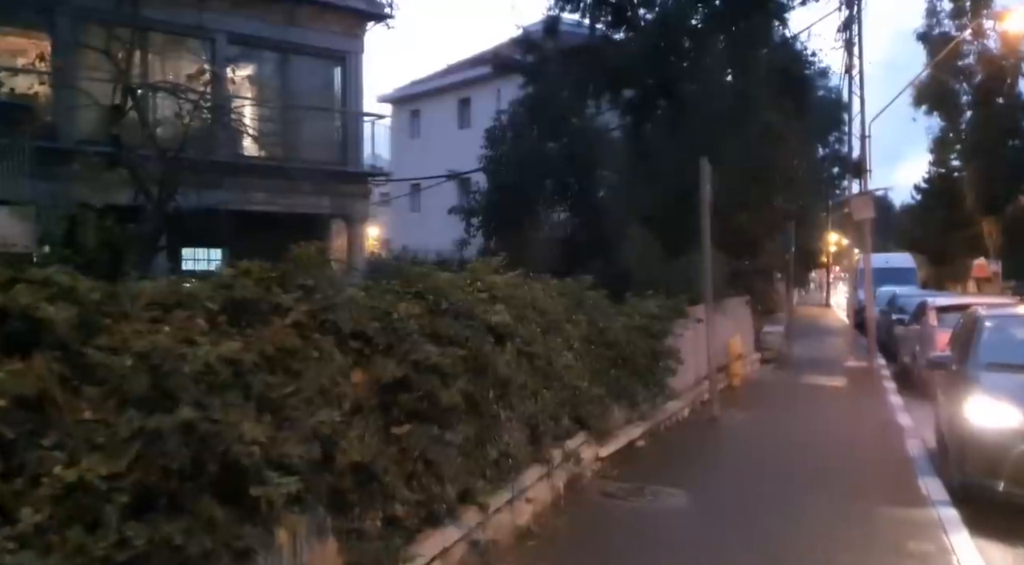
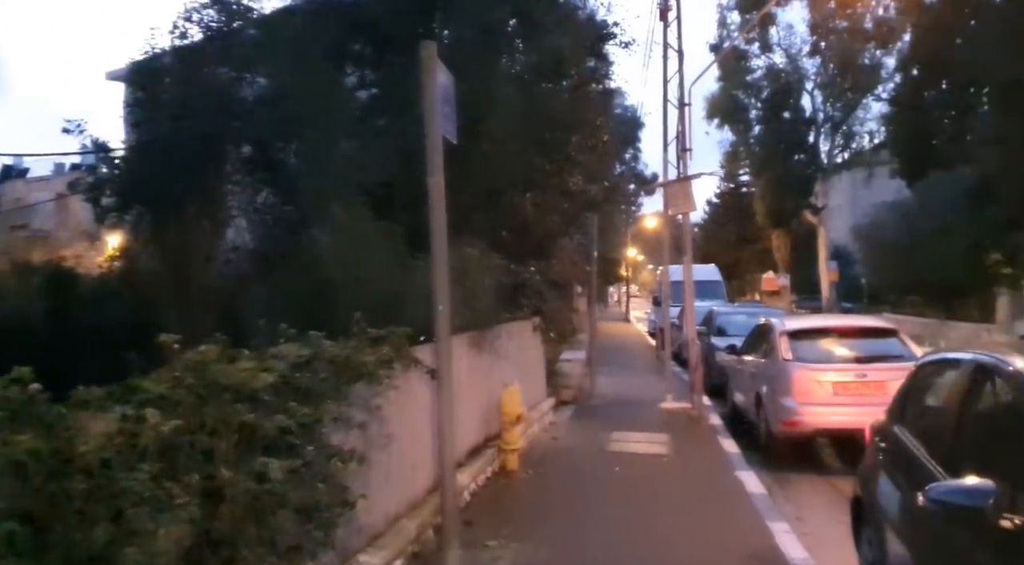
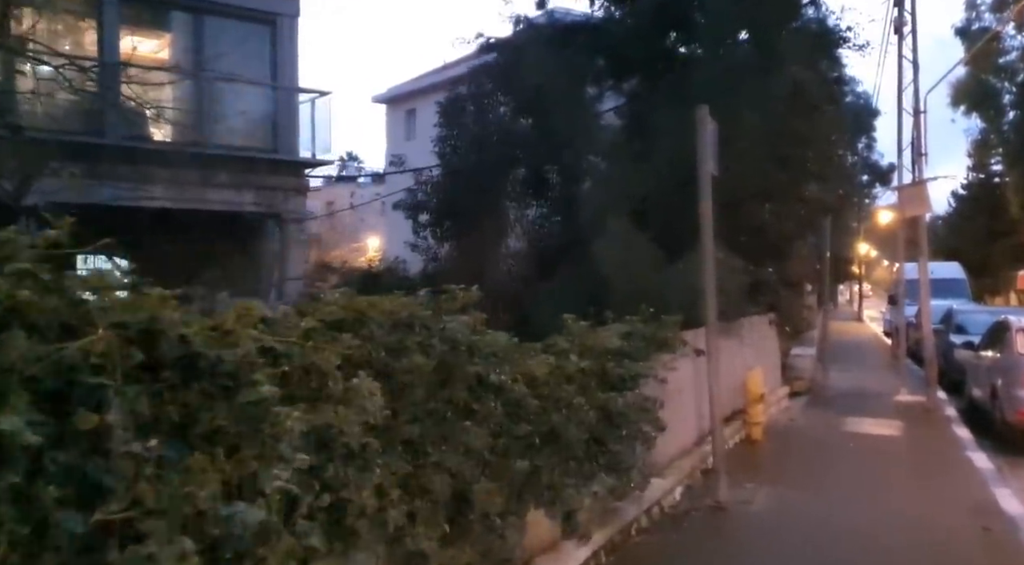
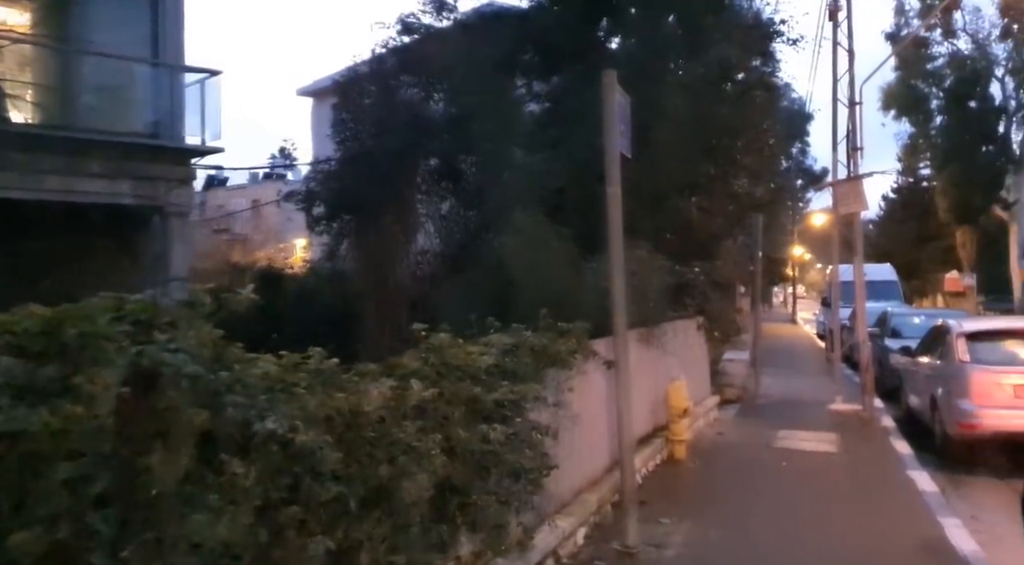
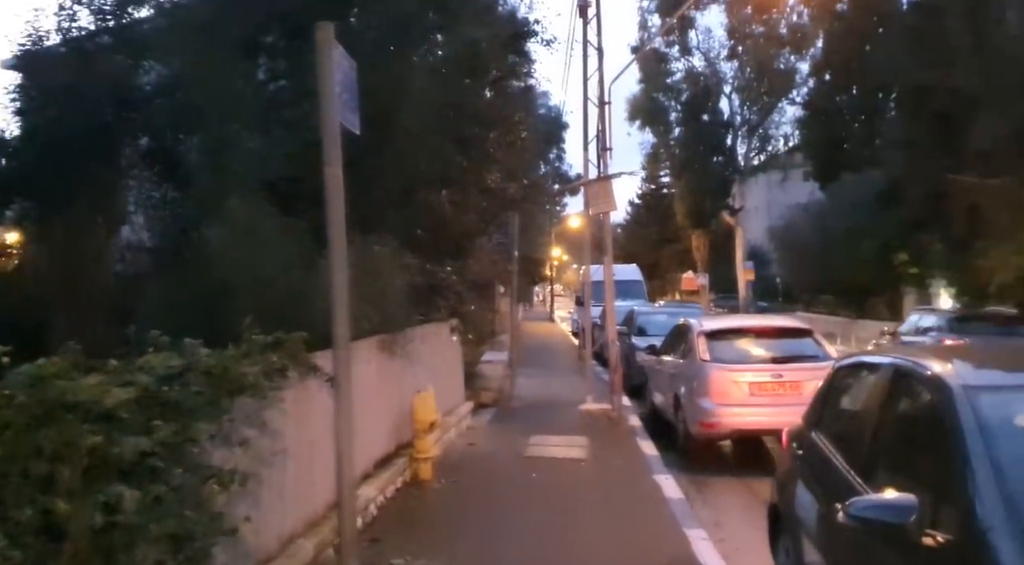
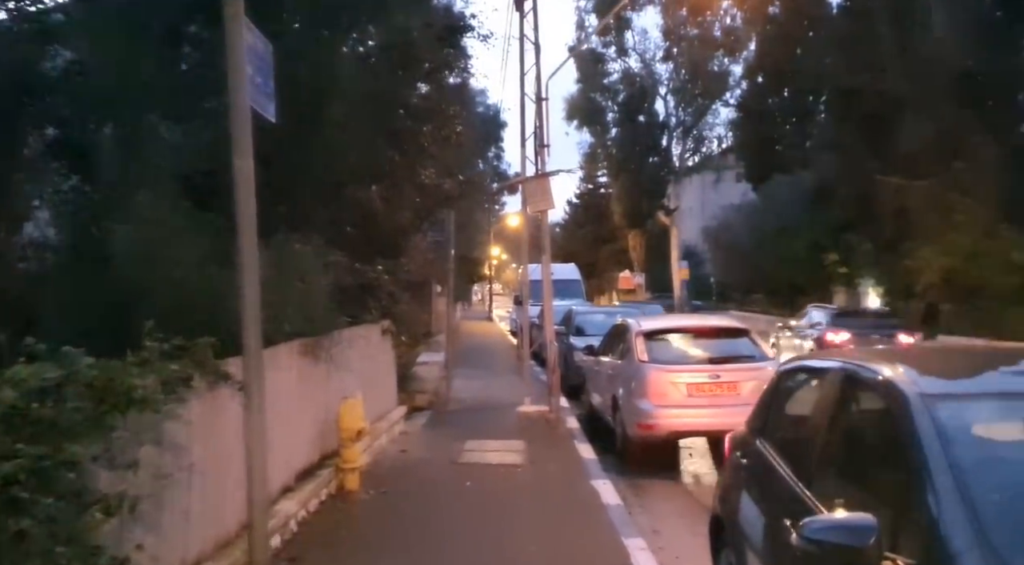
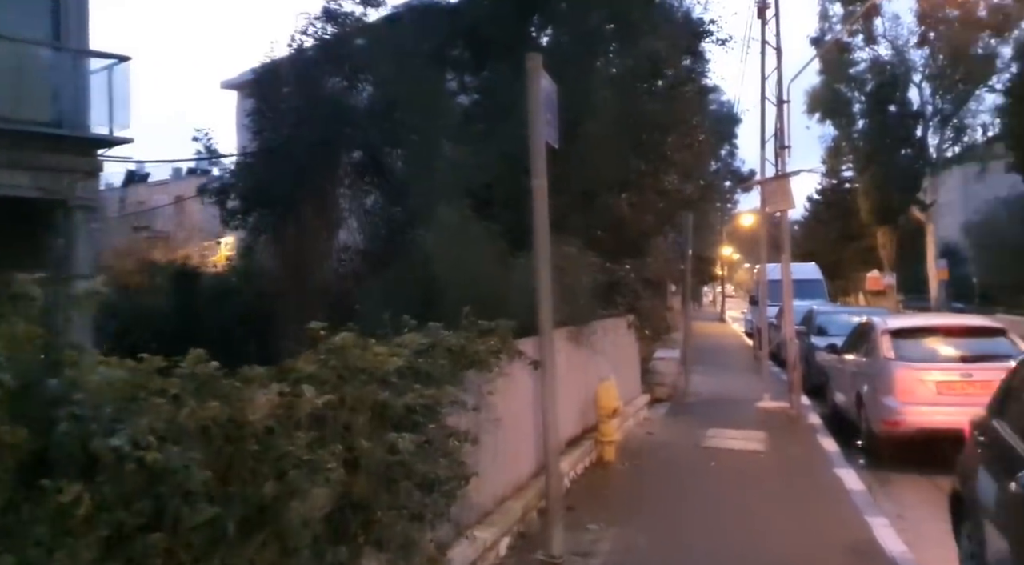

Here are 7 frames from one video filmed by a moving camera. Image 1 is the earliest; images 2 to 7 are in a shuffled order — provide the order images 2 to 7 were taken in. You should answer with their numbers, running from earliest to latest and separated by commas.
3, 4, 7, 2, 5, 6
